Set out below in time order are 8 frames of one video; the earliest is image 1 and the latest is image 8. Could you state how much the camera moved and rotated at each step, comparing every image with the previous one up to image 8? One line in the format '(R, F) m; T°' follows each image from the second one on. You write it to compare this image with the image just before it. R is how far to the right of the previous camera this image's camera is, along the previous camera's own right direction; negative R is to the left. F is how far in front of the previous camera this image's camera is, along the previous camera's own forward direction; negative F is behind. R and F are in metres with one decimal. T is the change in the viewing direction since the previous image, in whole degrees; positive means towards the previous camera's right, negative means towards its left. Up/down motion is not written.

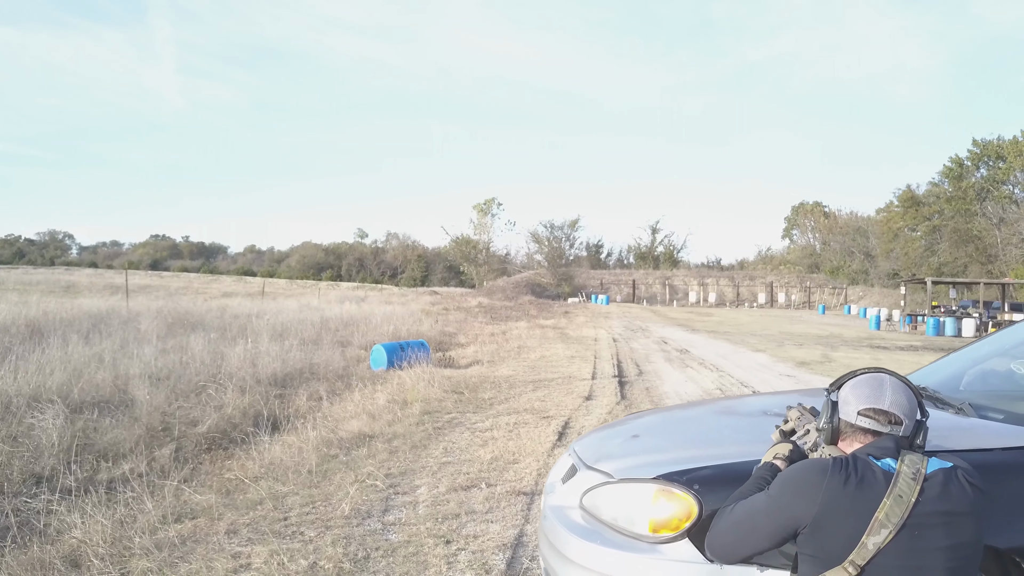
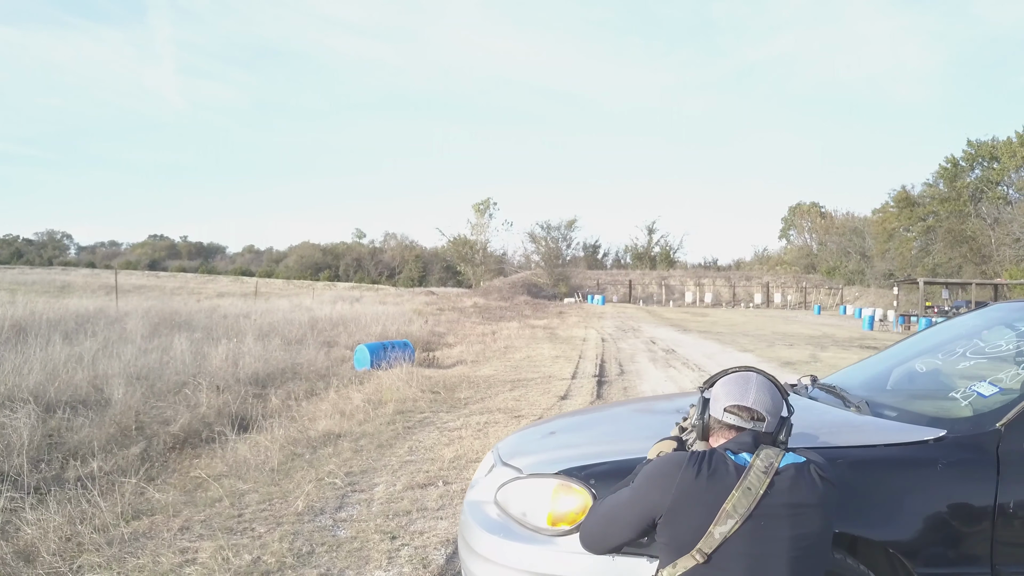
(+0.3, -0.1) m; 0°
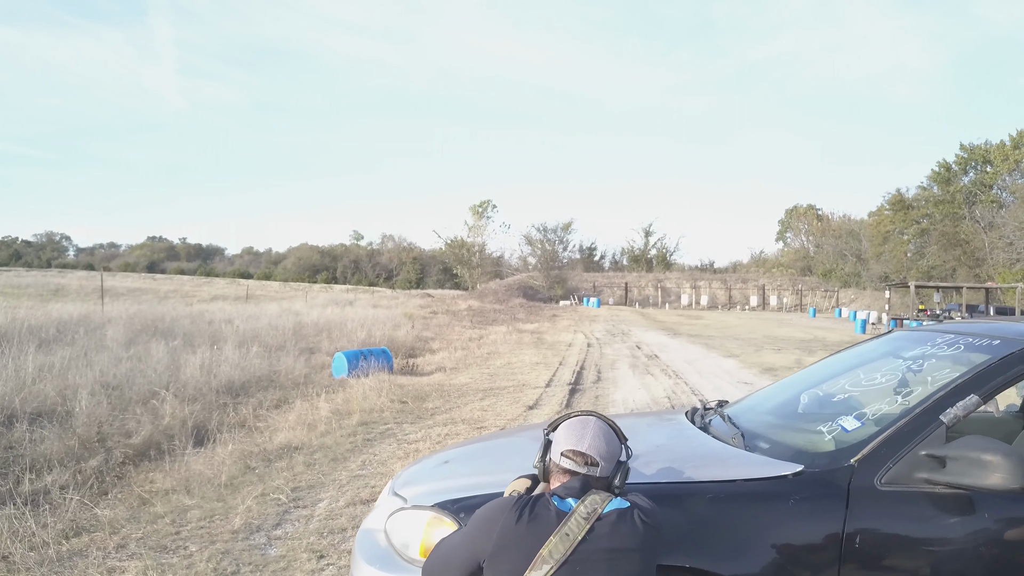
(+0.4, -0.1) m; 0°
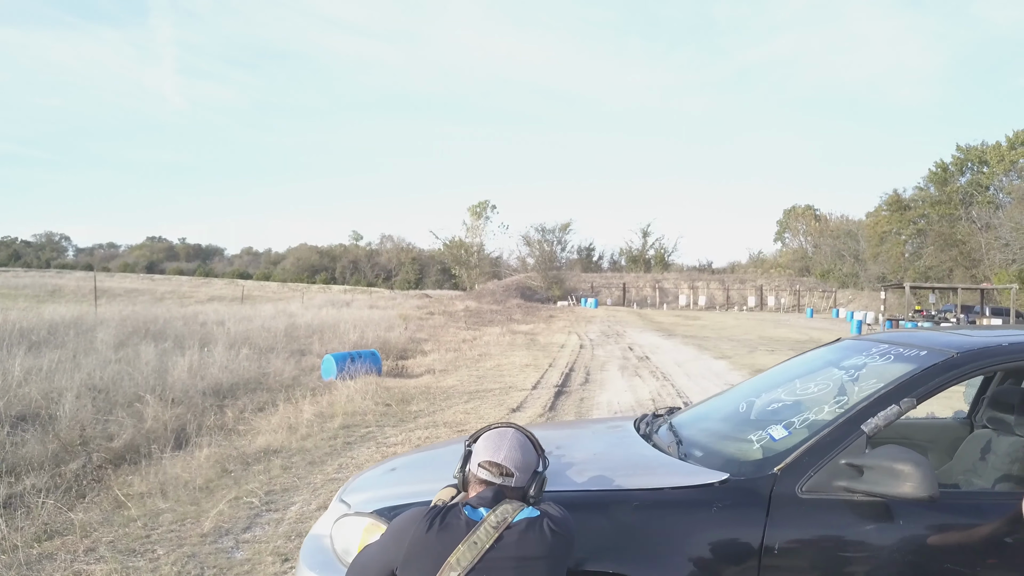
(+0.2, -0.1) m; 0°
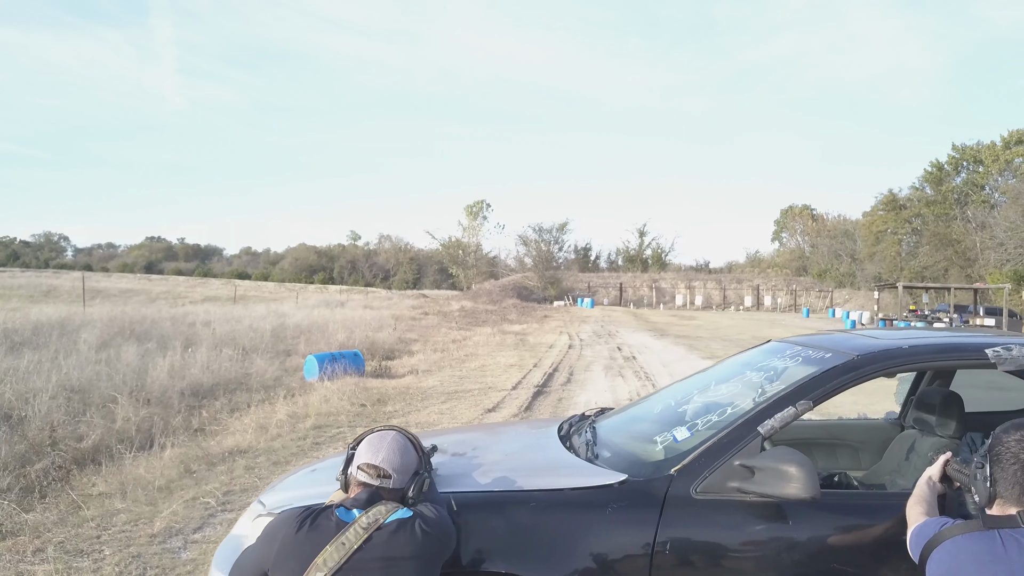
(+0.3, 0.0) m; 0°
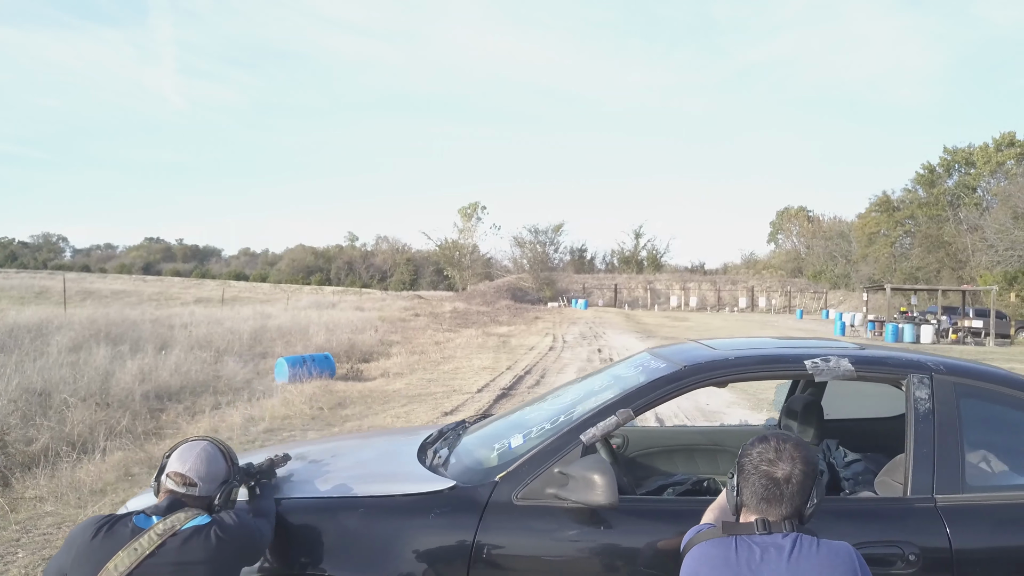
(+0.6, -0.1) m; 0°
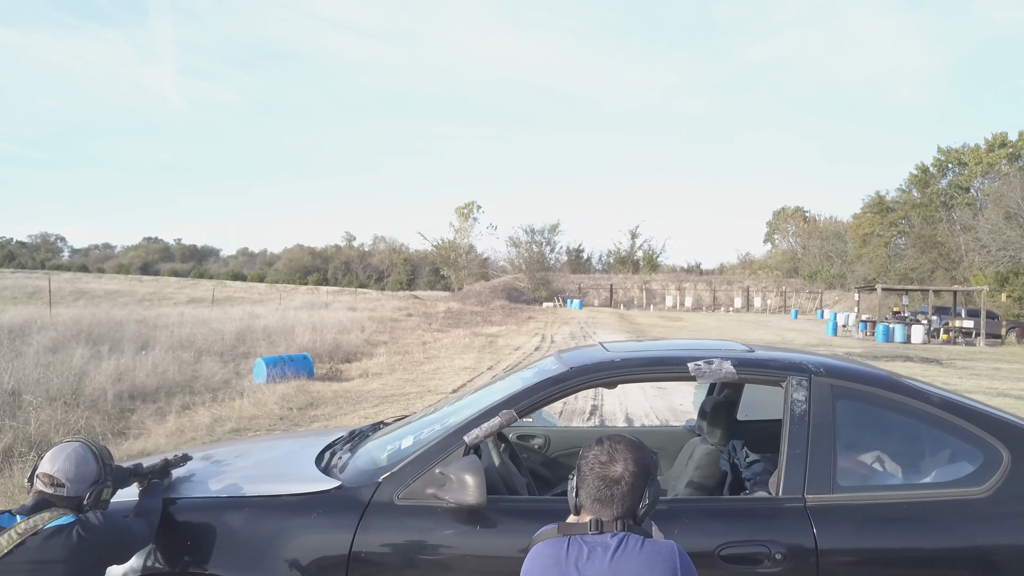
(+0.4, 0.0) m; 0°
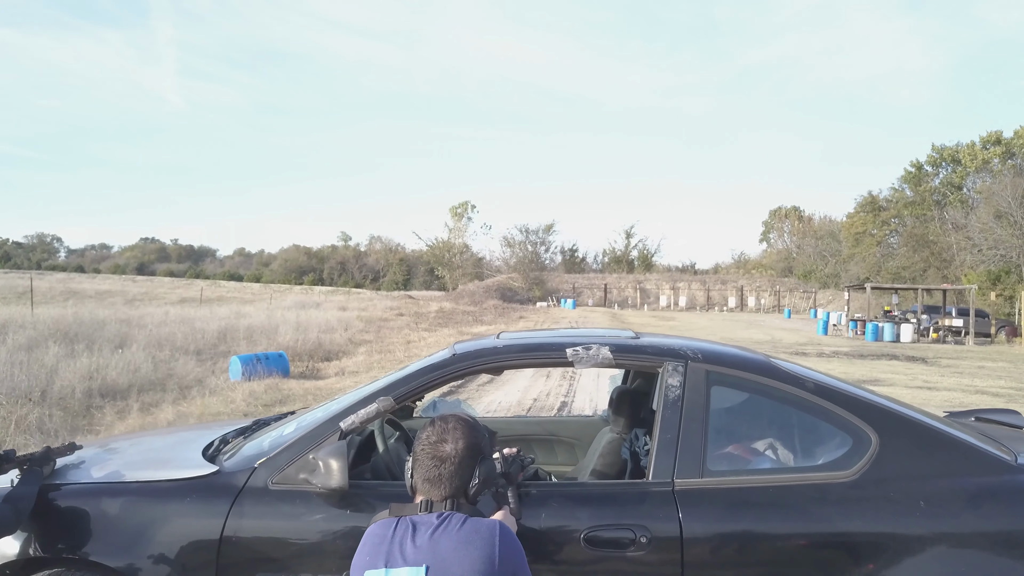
(+0.4, 0.0) m; 0°
